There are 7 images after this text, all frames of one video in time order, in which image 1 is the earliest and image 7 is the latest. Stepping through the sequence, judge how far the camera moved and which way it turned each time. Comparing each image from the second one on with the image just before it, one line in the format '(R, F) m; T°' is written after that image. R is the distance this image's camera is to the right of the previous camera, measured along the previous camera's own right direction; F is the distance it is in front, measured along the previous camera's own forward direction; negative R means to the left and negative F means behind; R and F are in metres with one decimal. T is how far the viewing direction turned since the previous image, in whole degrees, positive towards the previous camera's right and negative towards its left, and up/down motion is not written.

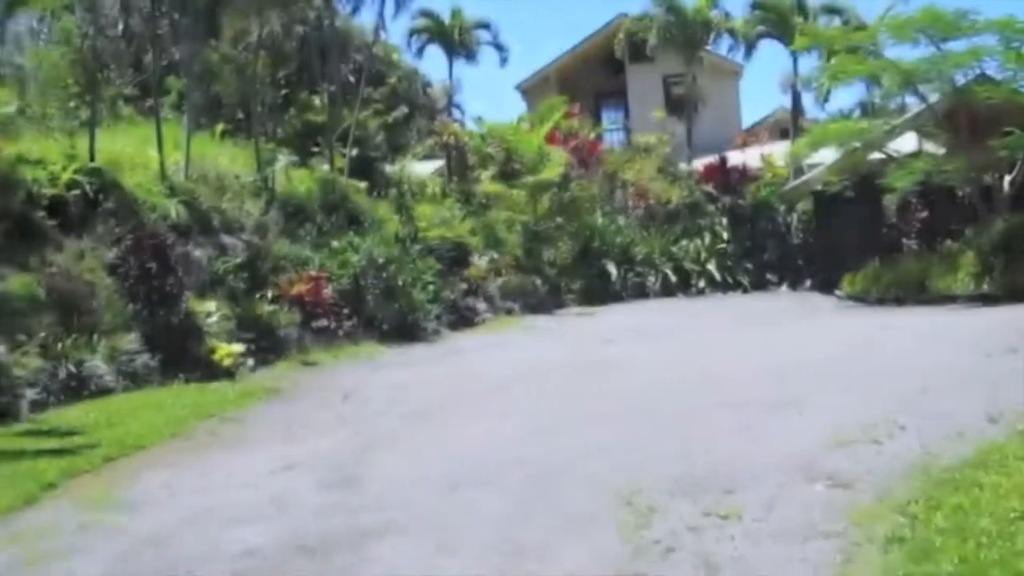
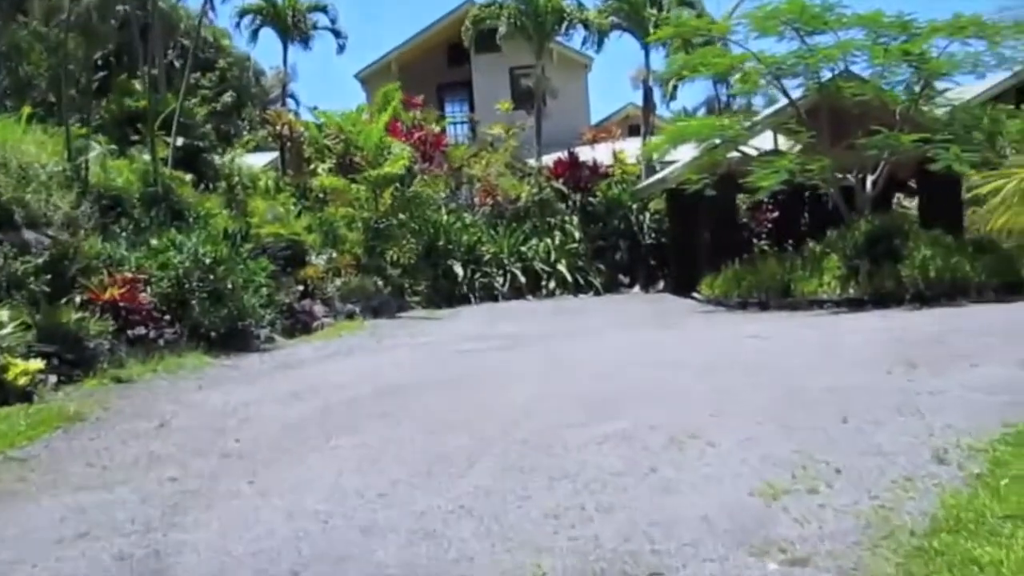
(-0.1, +1.3) m; +8°
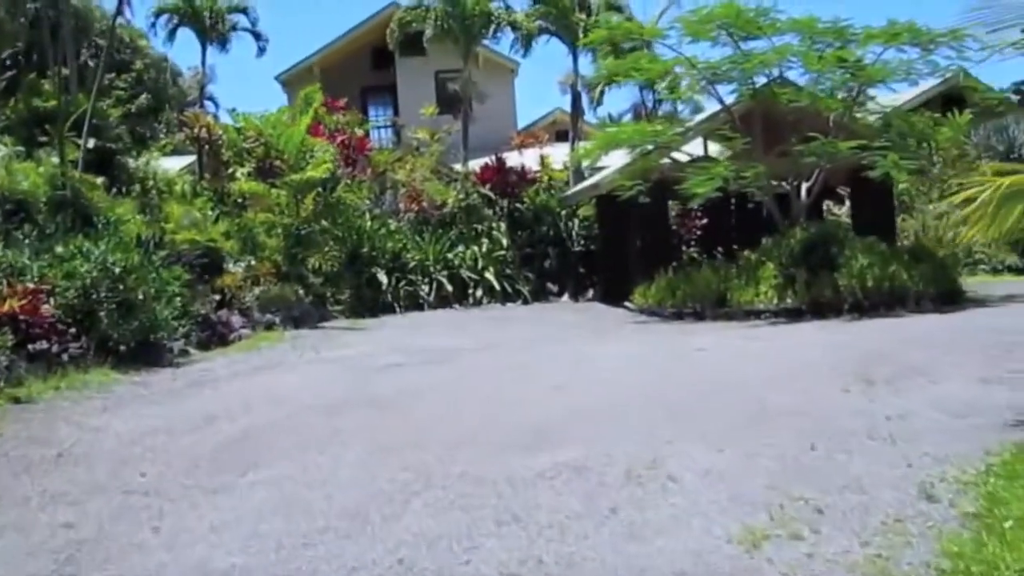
(-0.1, +0.7) m; +4°
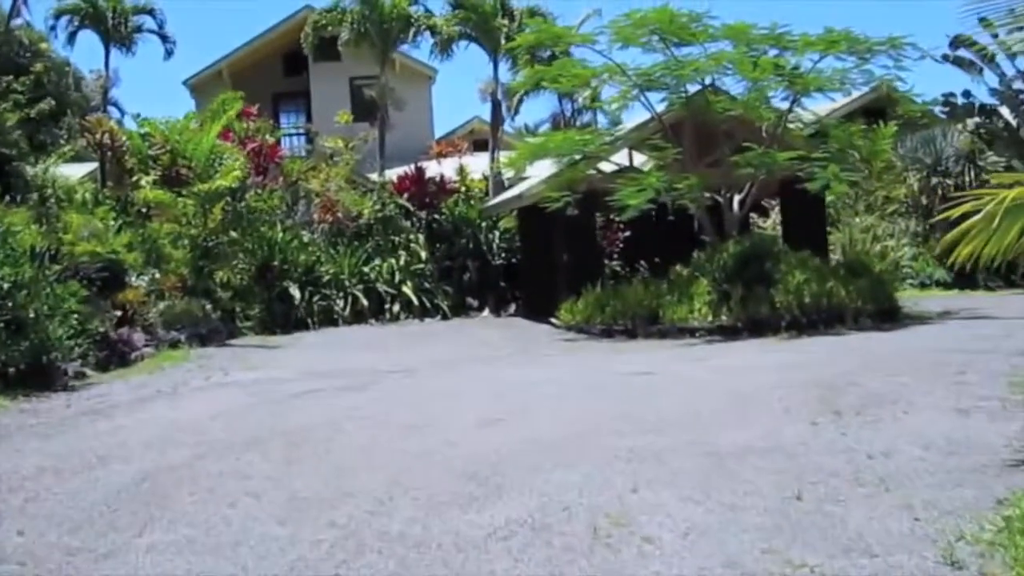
(-0.1, +0.9) m; +4°
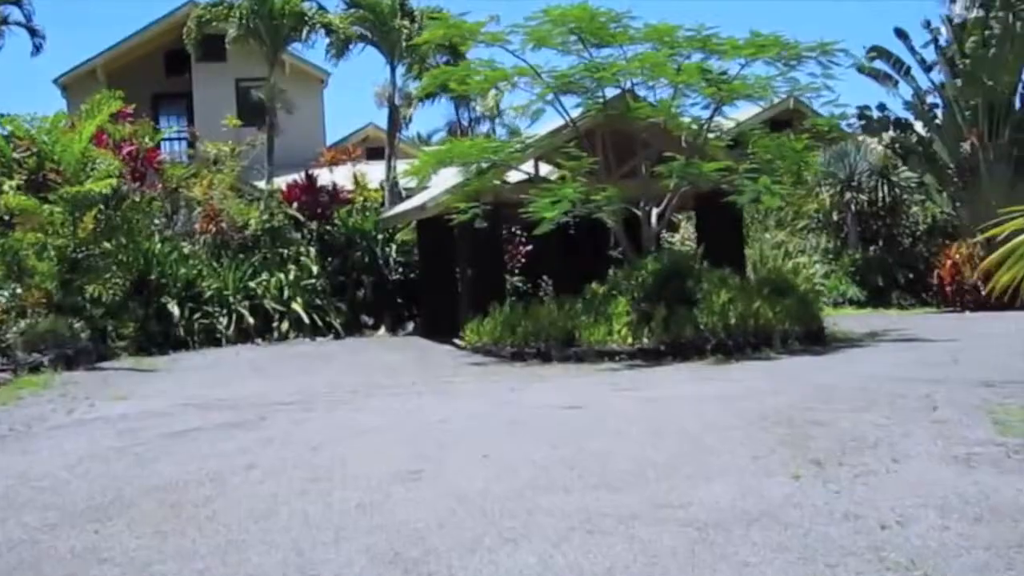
(-0.2, +1.3) m; +5°
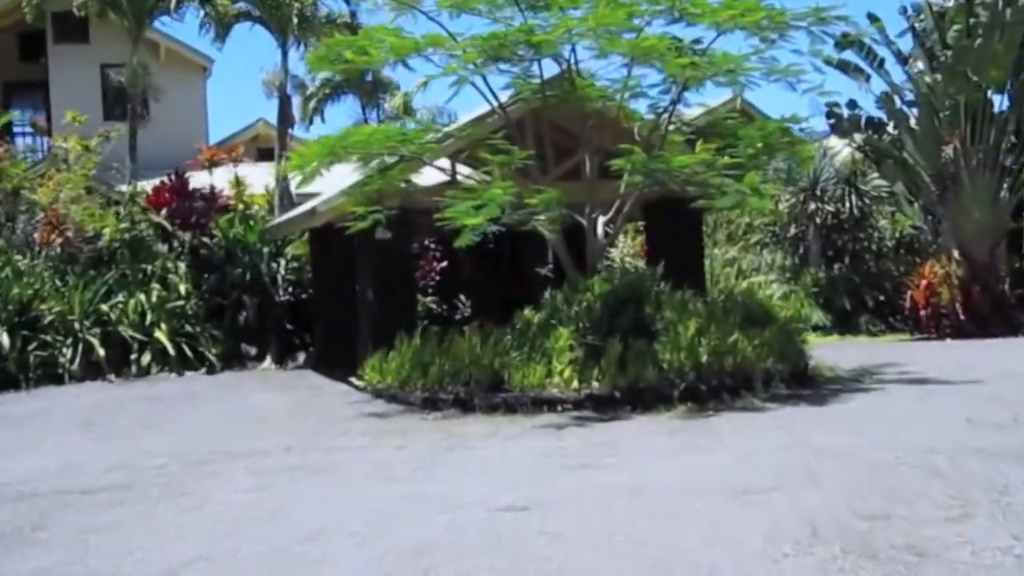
(0.0, +3.2) m; +4°
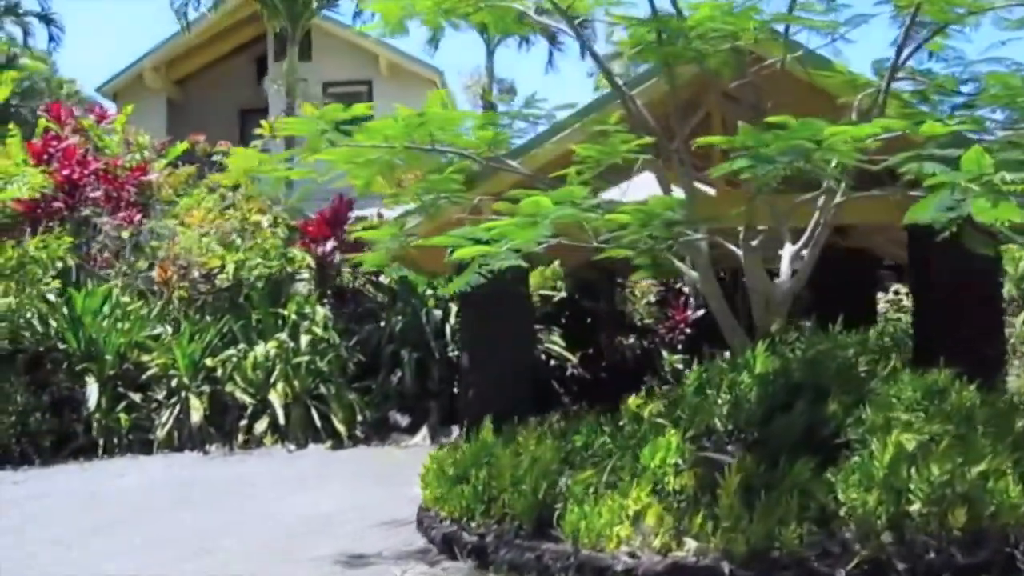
(+1.9, +4.8) m; -19°
